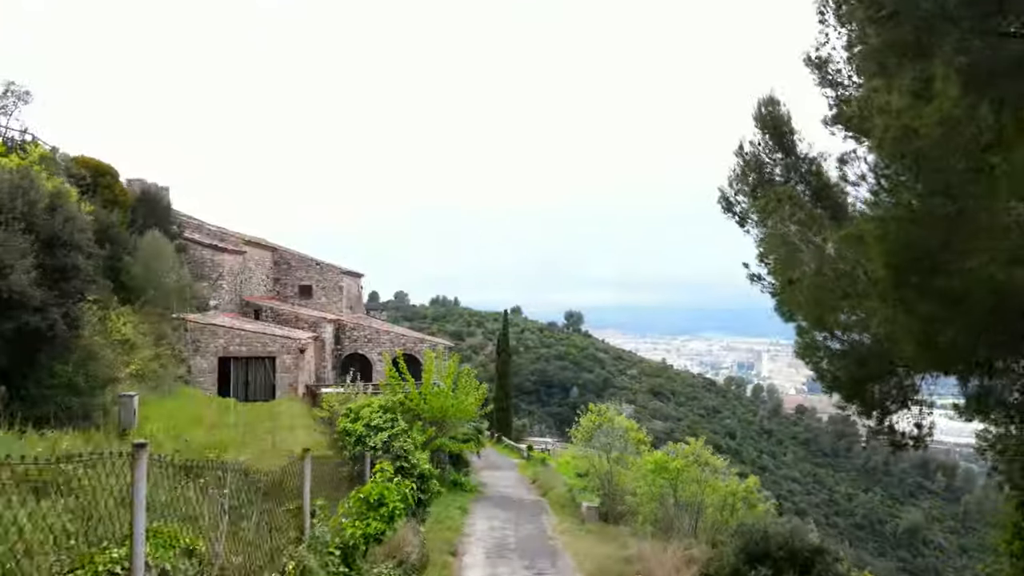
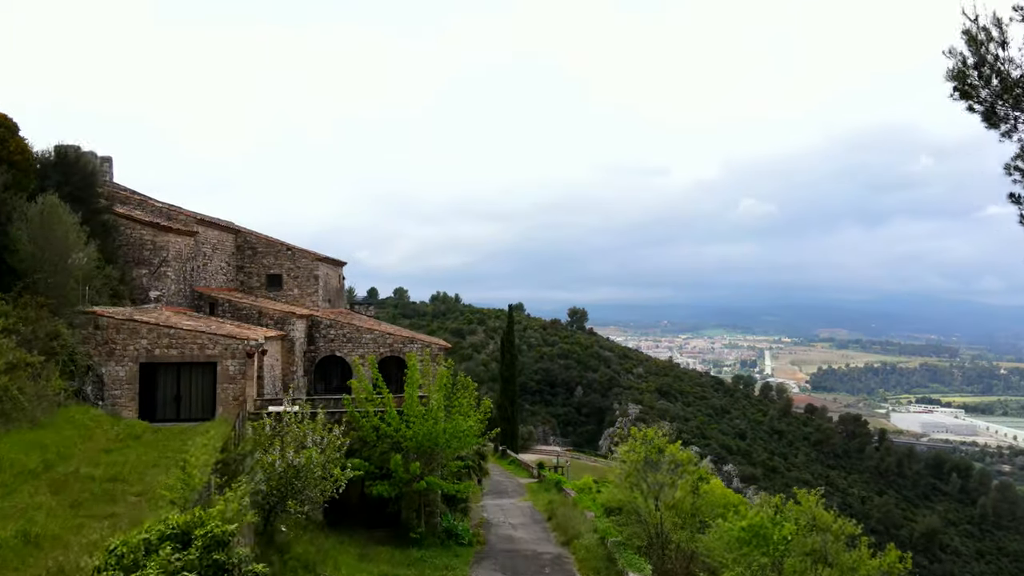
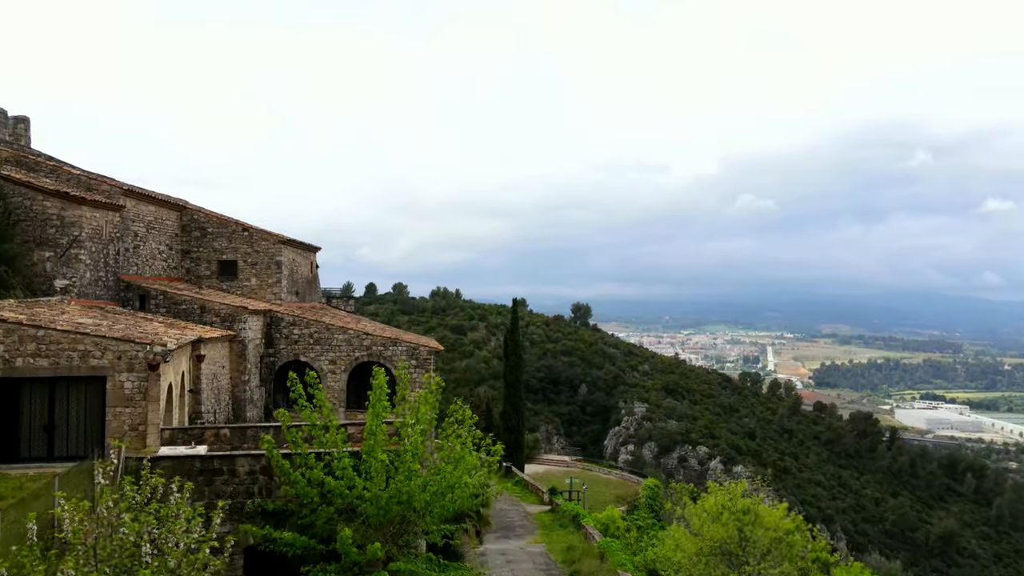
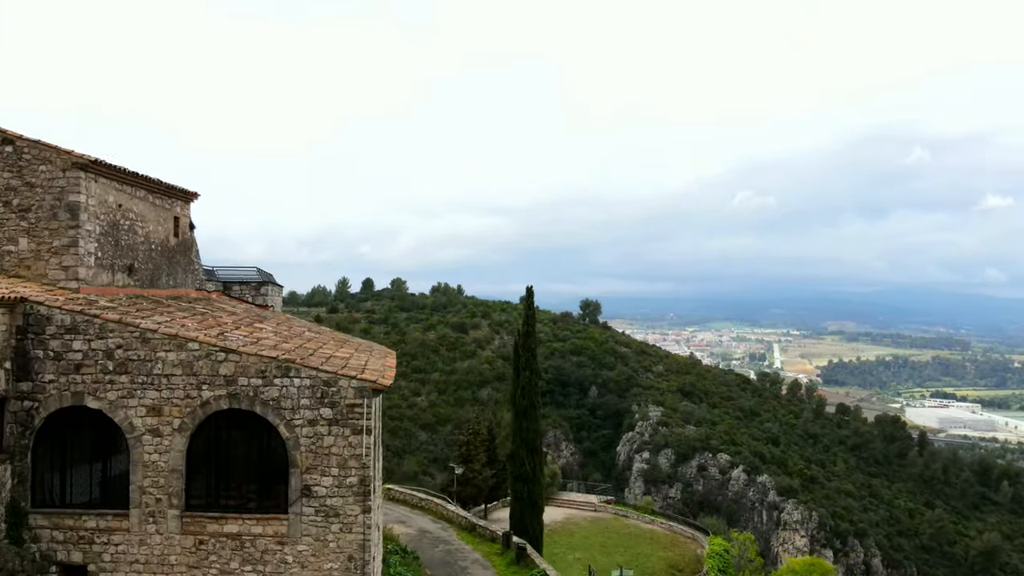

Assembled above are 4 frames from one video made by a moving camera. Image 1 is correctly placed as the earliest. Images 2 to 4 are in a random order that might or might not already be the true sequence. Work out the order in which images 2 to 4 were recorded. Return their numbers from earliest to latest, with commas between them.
2, 3, 4
